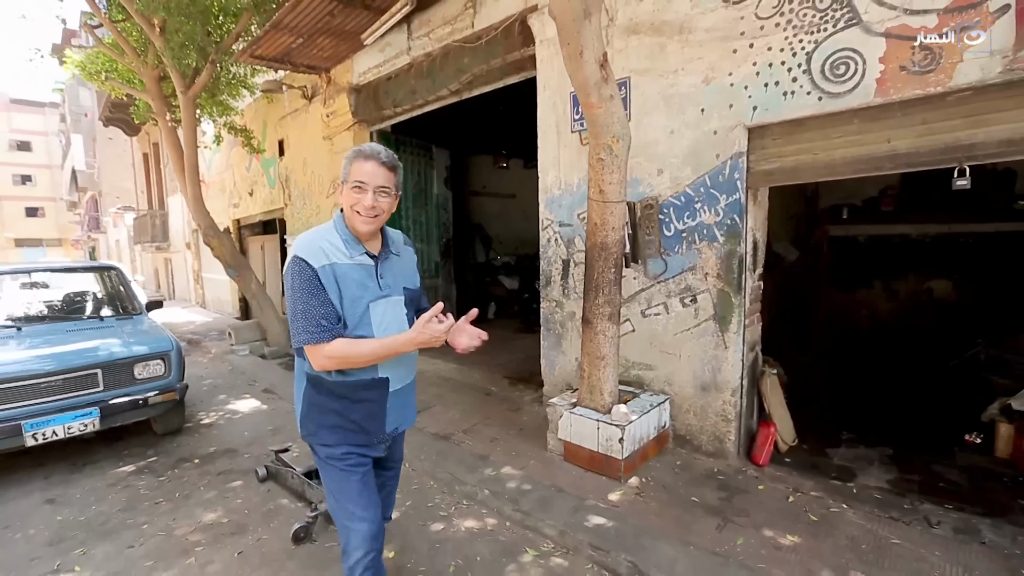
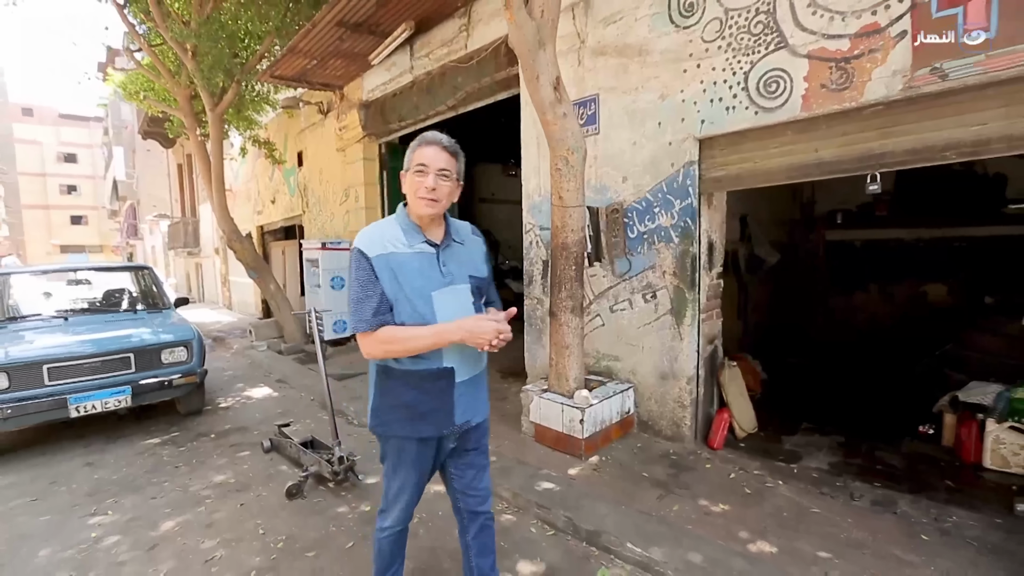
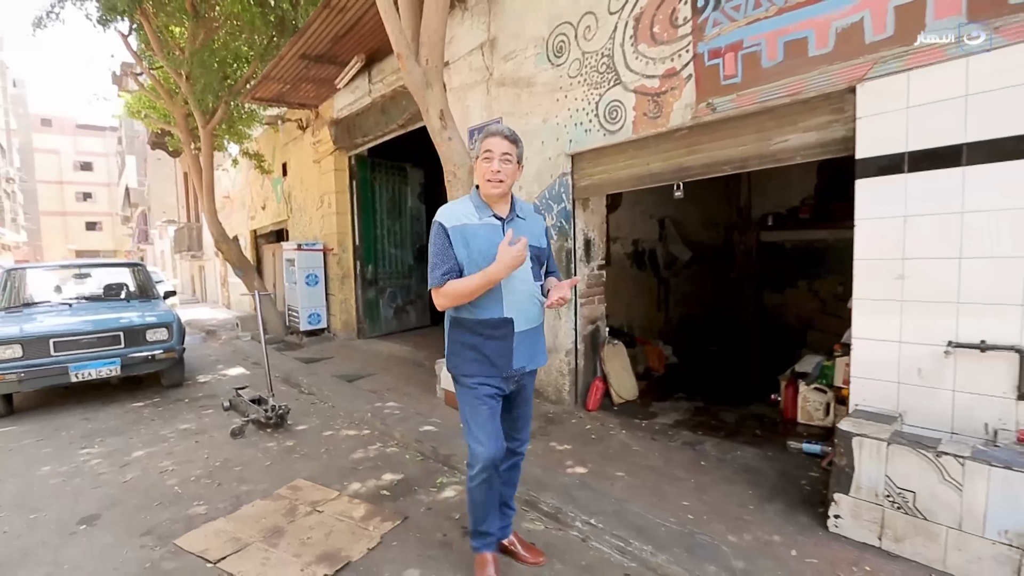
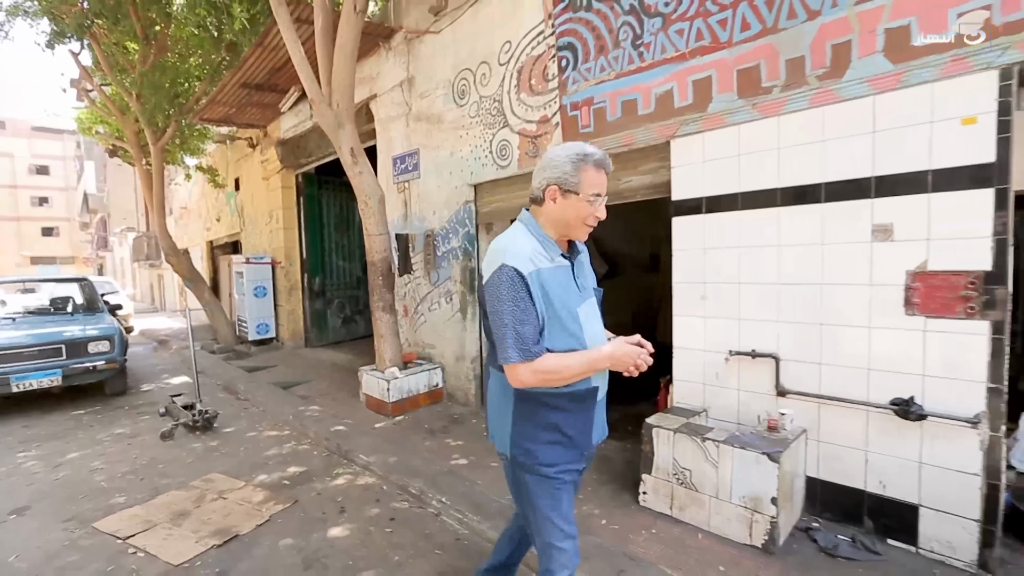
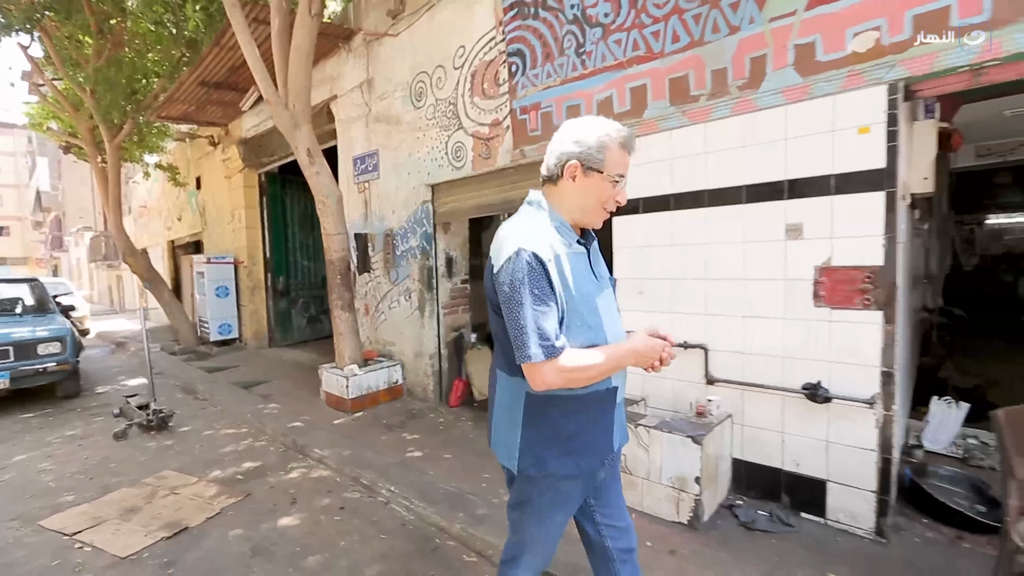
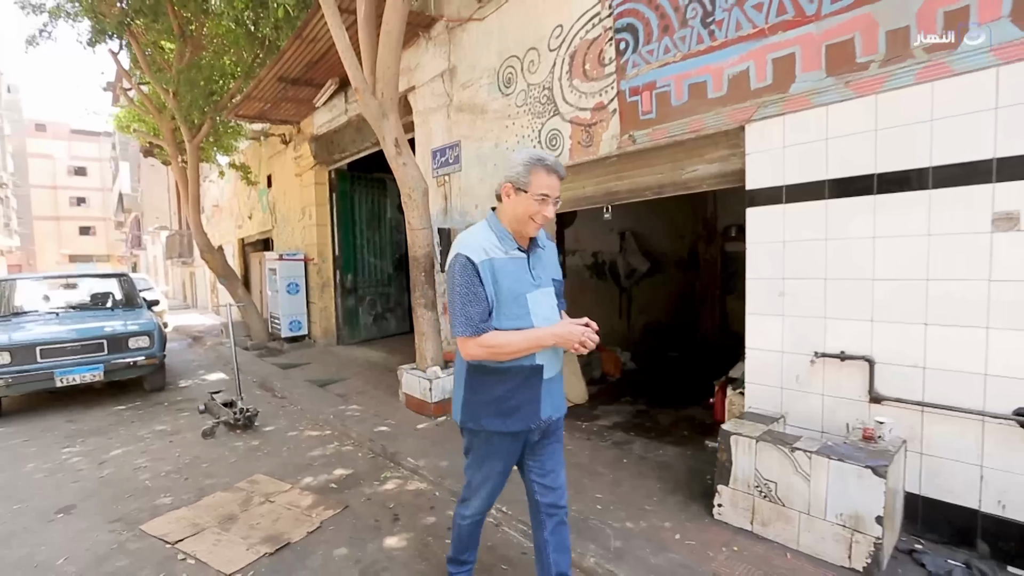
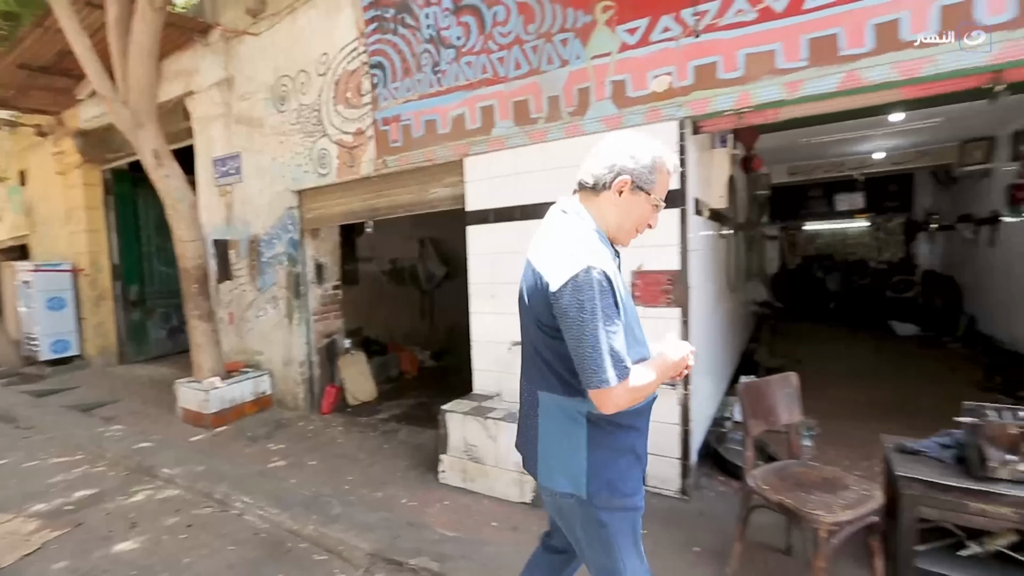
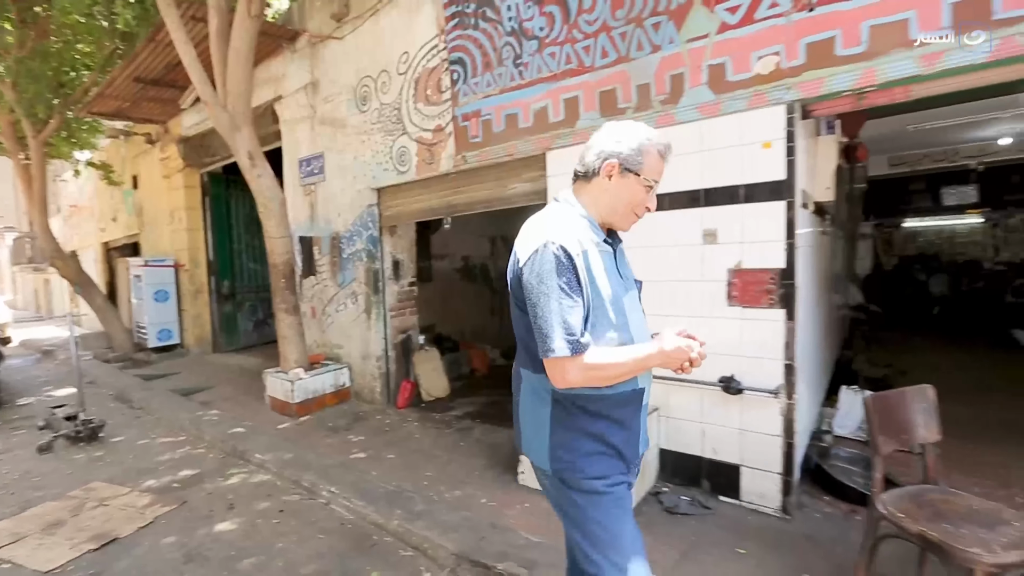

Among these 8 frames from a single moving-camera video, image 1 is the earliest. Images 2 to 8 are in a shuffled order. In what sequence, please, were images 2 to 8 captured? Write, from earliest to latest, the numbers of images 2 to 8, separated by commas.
2, 3, 6, 4, 5, 8, 7
